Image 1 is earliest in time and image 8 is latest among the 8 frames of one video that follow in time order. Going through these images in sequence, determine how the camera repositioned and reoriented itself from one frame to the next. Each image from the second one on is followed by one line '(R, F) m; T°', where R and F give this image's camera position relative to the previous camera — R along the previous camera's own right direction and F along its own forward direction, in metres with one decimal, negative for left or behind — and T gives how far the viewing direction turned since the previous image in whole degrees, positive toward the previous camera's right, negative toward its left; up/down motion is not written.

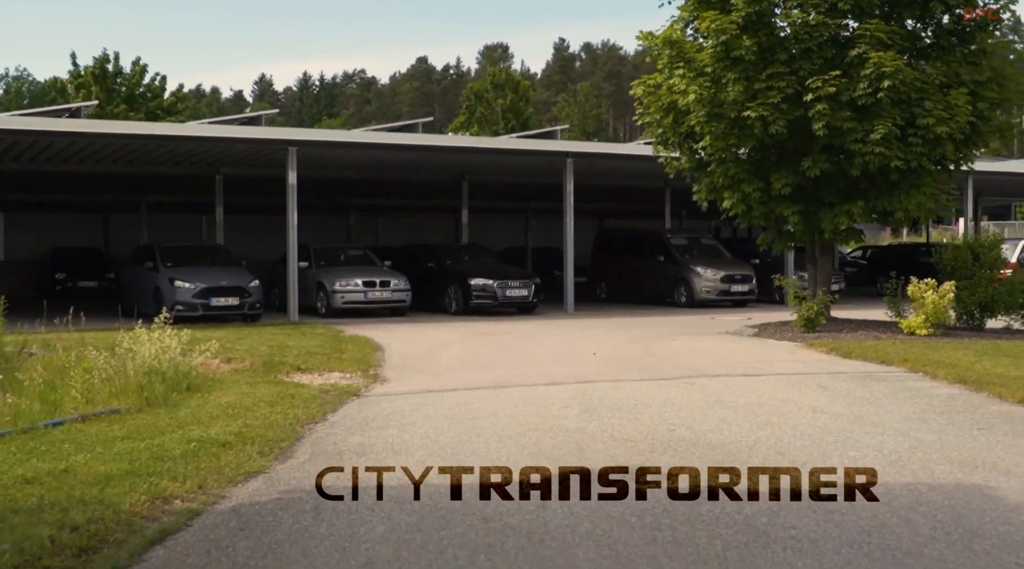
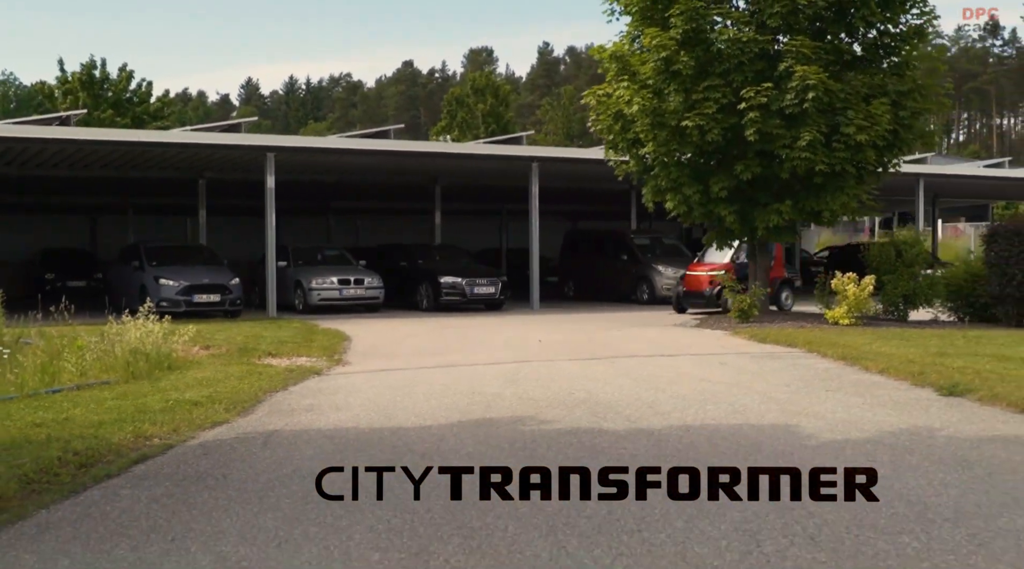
(+0.5, -1.5) m; +1°
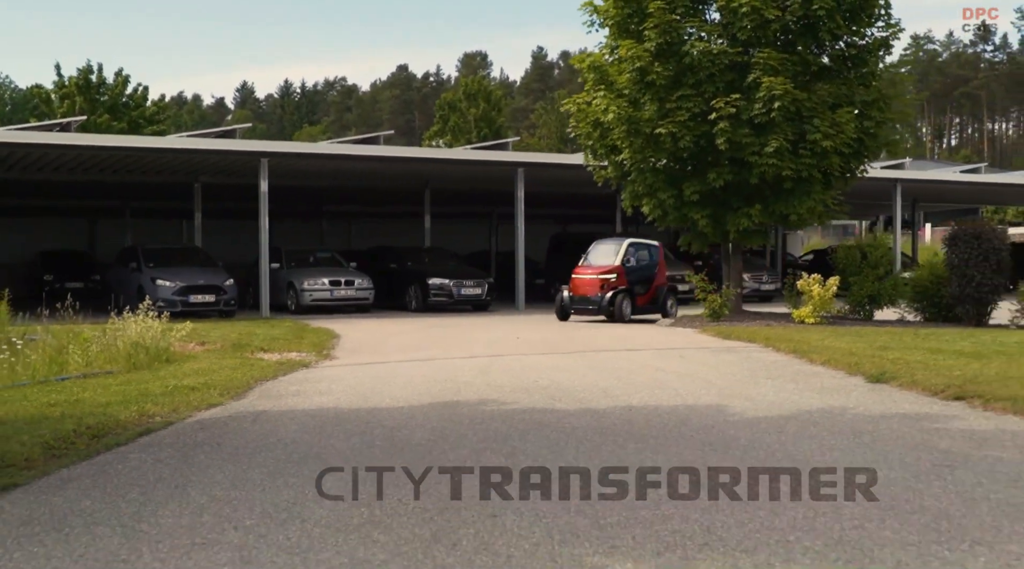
(+0.2, -0.9) m; 0°
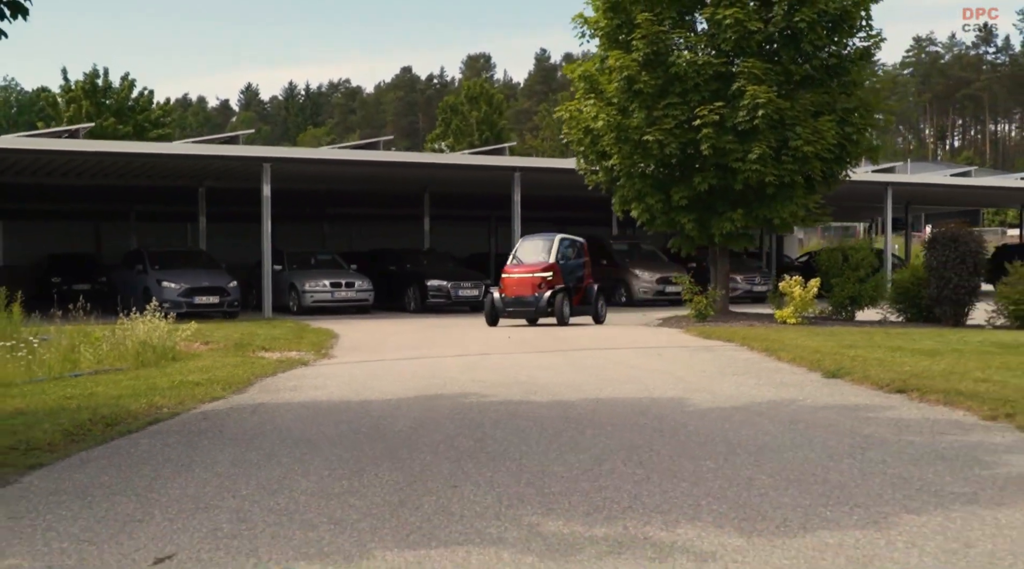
(+0.2, -0.7) m; 0°
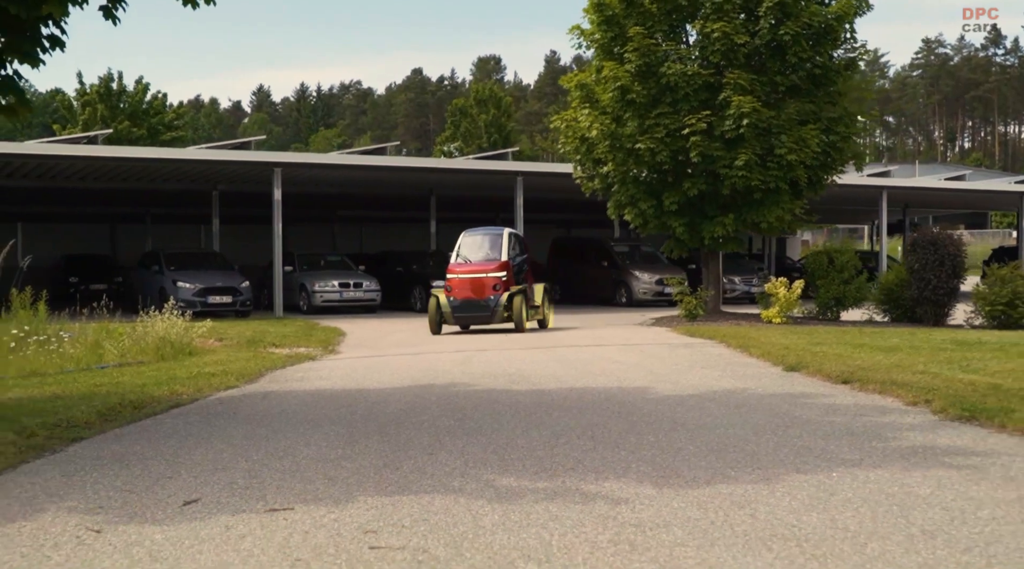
(+0.2, -1.0) m; -1°
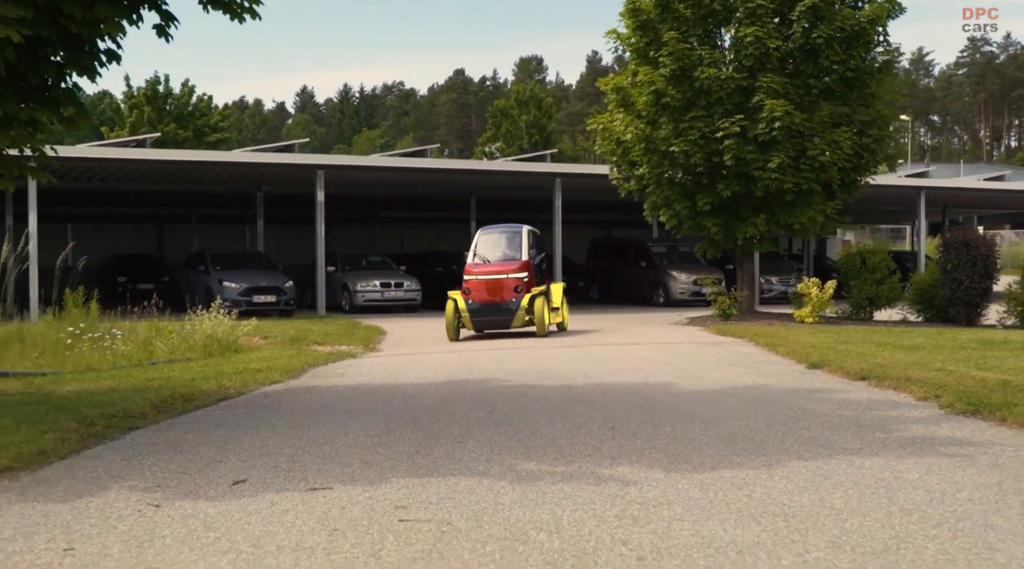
(+0.1, -0.5) m; -2°
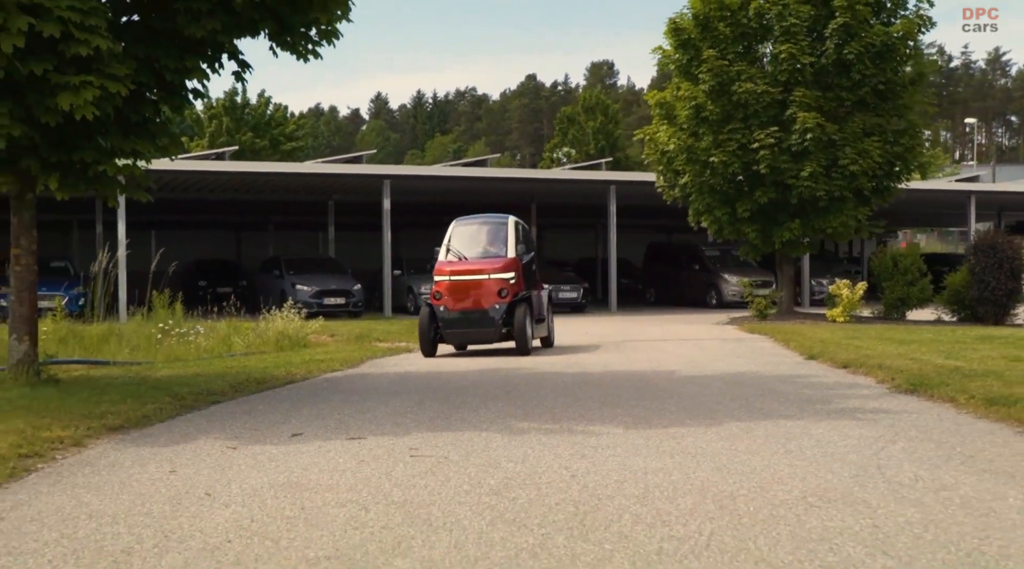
(+0.5, -1.6) m; -4°
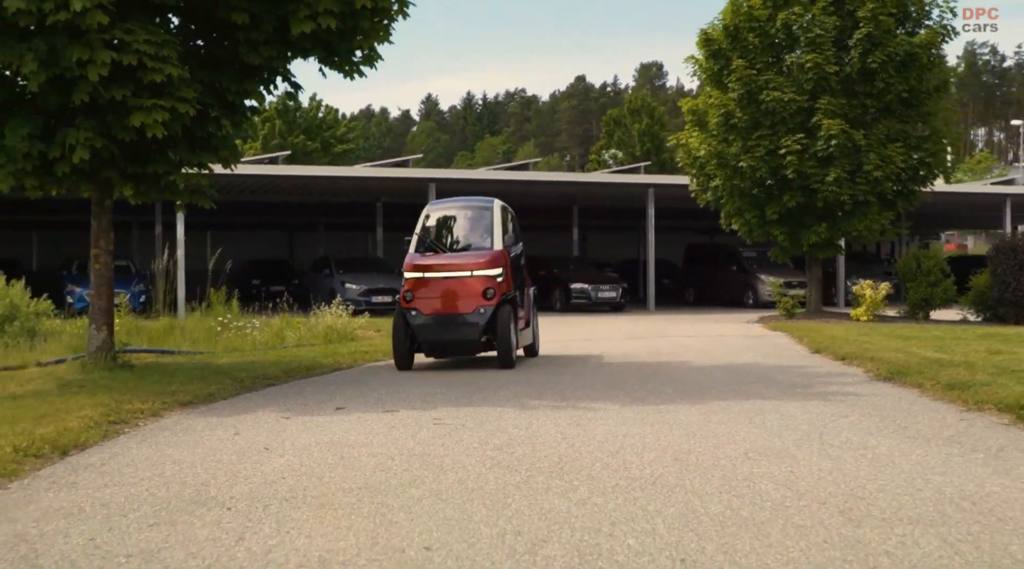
(+0.3, -1.2) m; -2°
